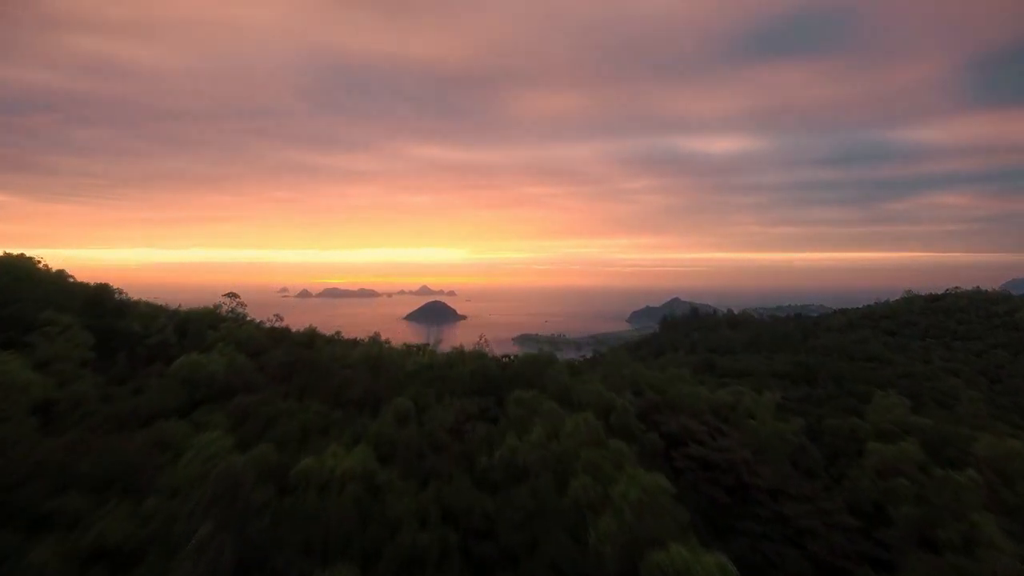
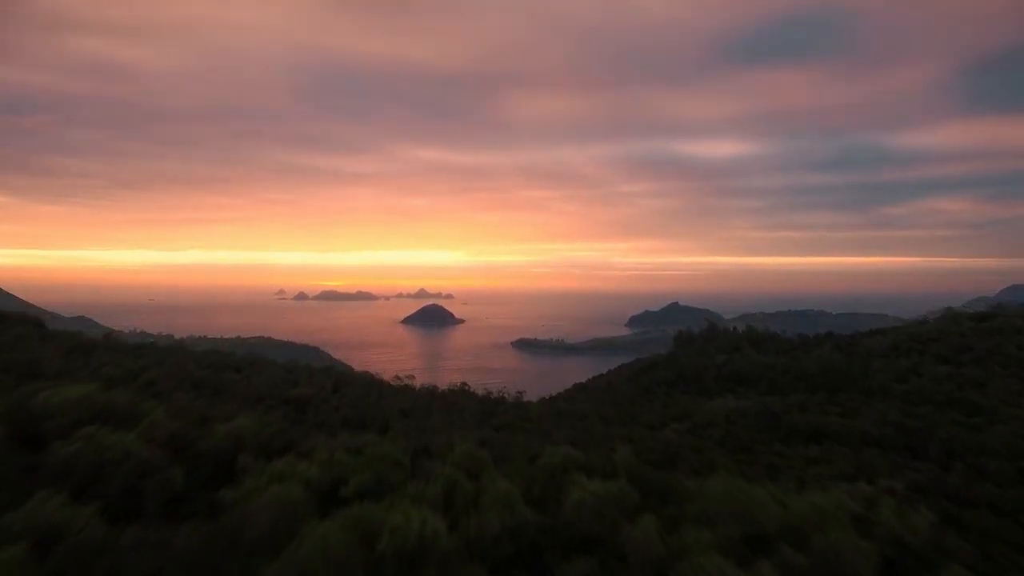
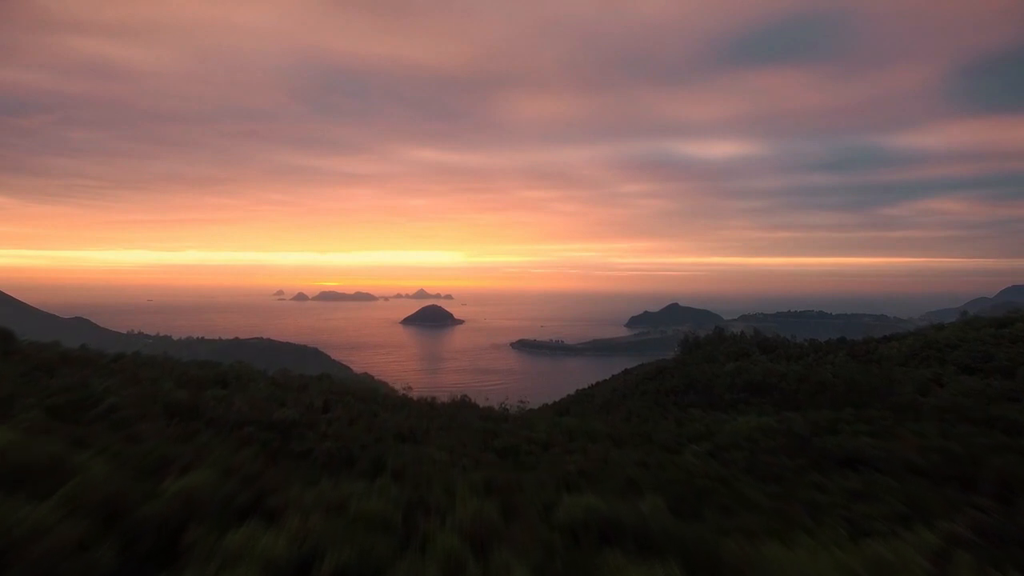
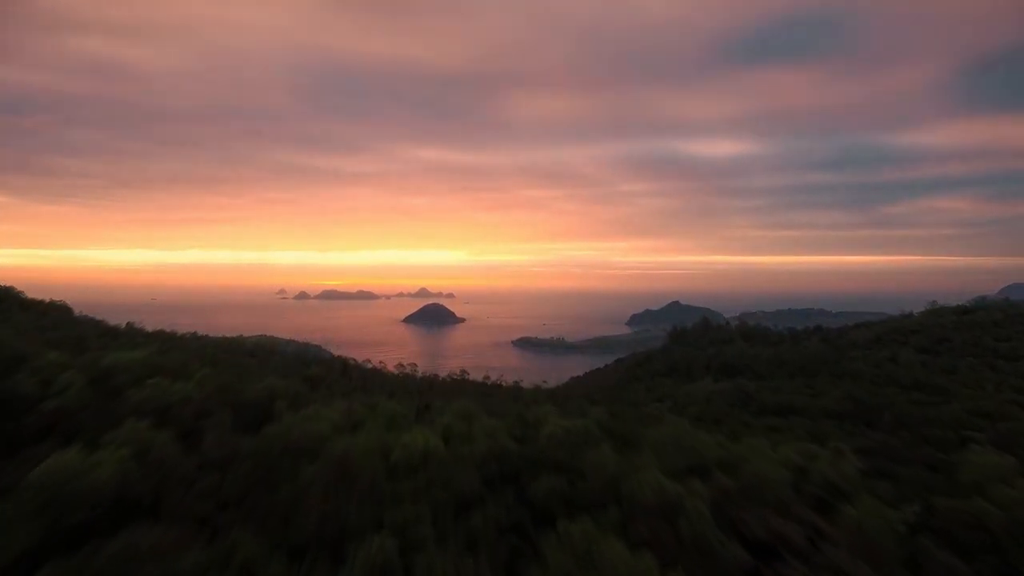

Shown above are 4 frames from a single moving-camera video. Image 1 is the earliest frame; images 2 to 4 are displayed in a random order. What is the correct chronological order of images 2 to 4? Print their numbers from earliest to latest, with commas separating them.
4, 2, 3
